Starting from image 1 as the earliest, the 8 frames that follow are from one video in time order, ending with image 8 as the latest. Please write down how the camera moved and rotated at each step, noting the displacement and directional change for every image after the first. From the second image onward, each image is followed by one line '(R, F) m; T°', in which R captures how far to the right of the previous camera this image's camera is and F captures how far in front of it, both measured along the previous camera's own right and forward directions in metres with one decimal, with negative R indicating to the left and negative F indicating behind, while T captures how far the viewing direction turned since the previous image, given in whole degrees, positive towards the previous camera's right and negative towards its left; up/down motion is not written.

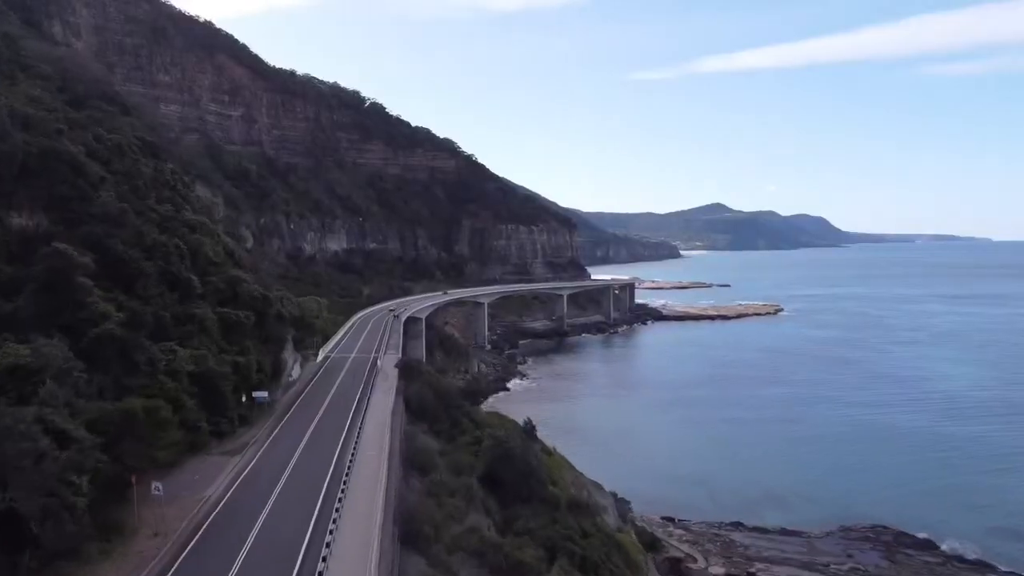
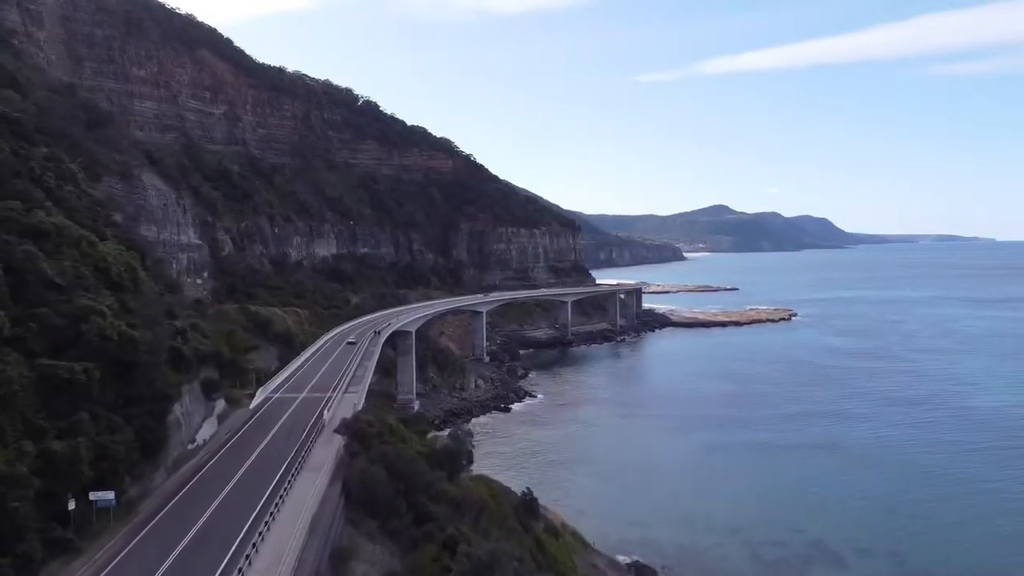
(+0.2, +5.3) m; 0°
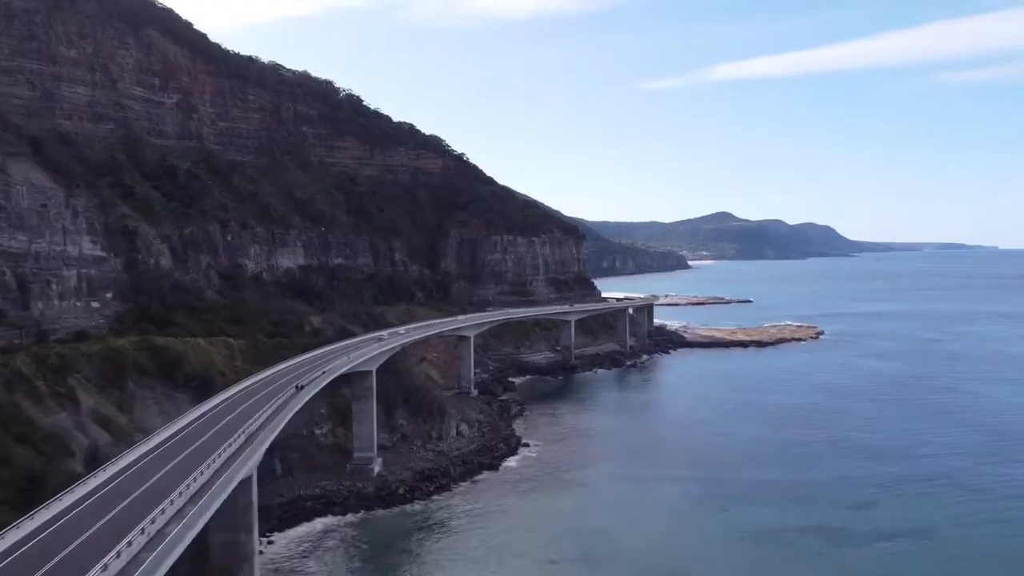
(+0.5, +11.0) m; 0°
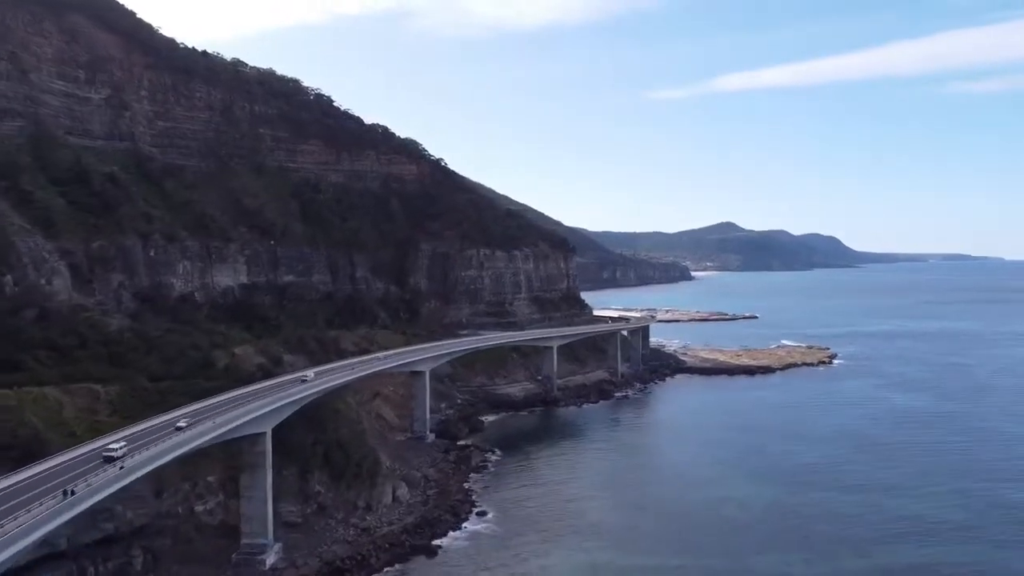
(+2.3, +8.8) m; 0°
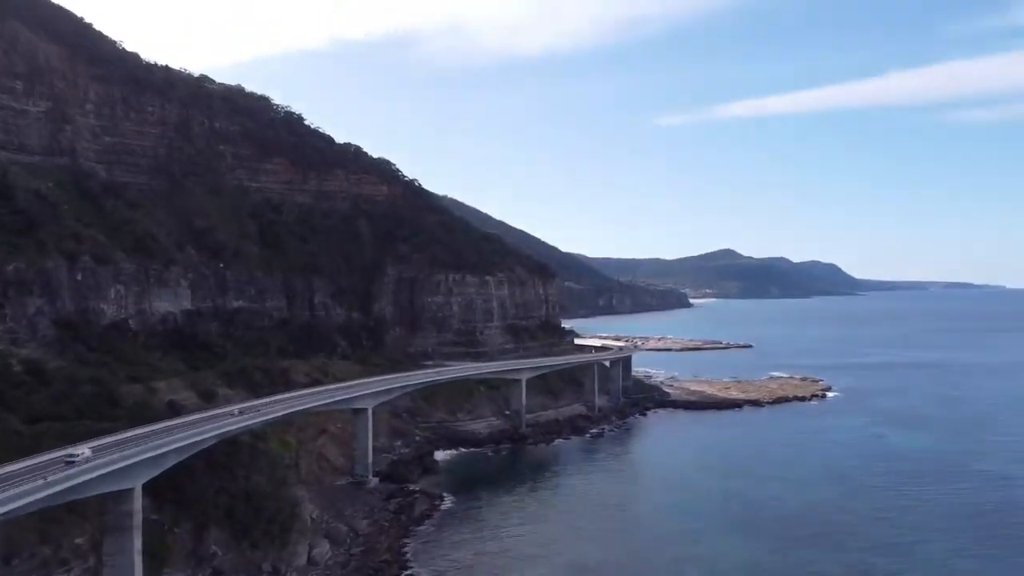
(+2.4, +4.5) m; 0°
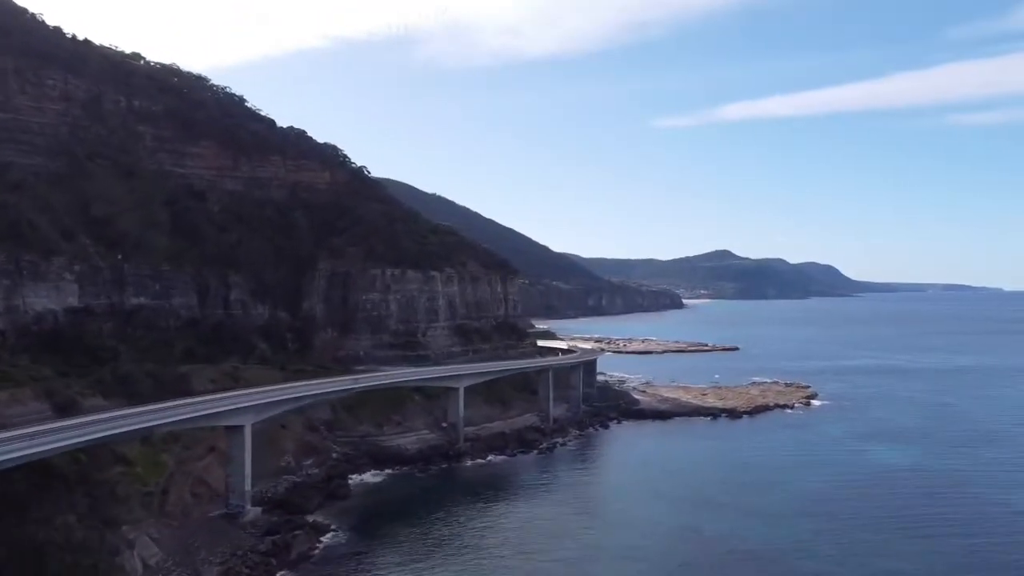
(+3.8, +7.3) m; 0°
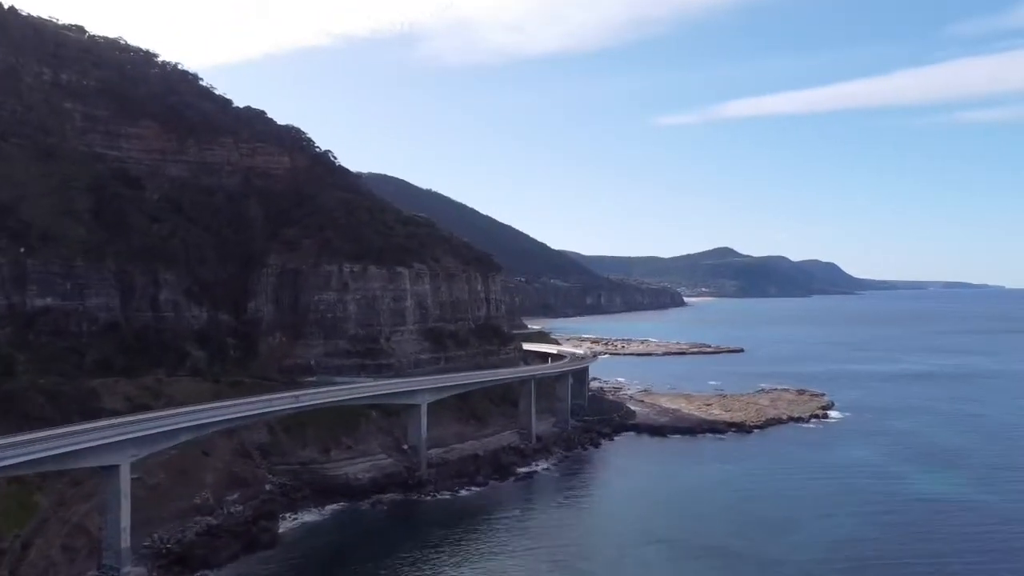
(+1.5, +8.2) m; 0°
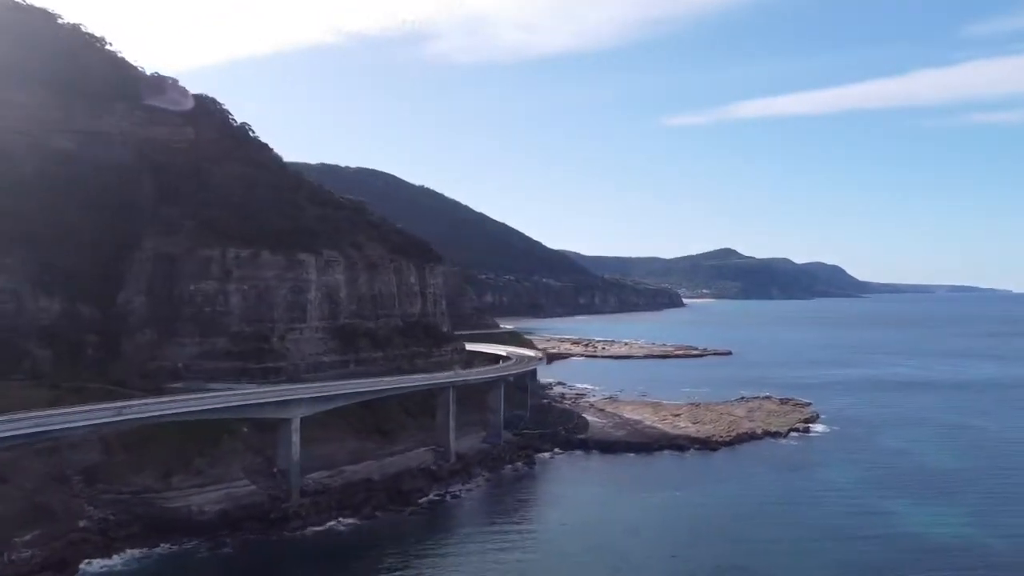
(+4.6, +8.6) m; 0°
